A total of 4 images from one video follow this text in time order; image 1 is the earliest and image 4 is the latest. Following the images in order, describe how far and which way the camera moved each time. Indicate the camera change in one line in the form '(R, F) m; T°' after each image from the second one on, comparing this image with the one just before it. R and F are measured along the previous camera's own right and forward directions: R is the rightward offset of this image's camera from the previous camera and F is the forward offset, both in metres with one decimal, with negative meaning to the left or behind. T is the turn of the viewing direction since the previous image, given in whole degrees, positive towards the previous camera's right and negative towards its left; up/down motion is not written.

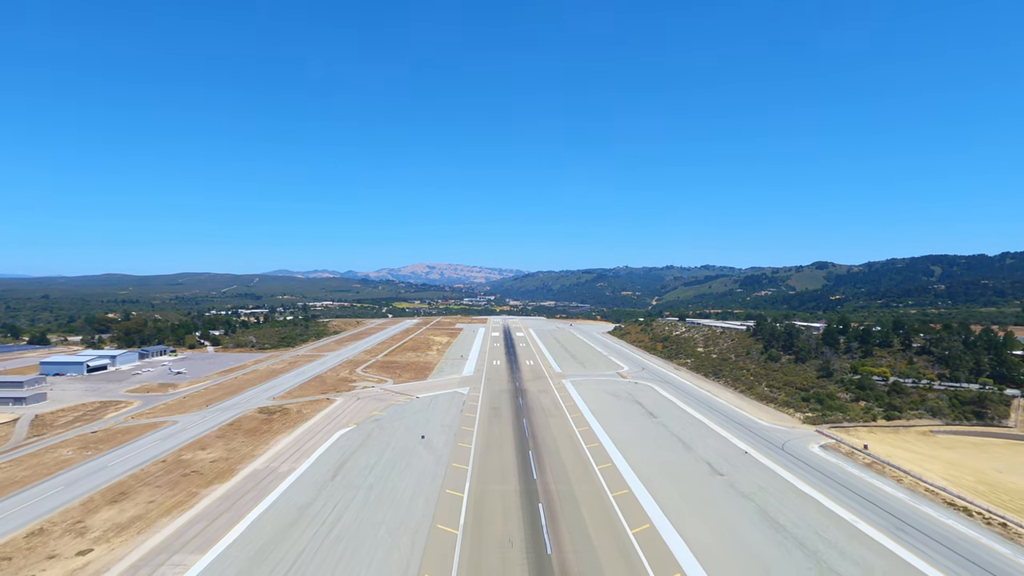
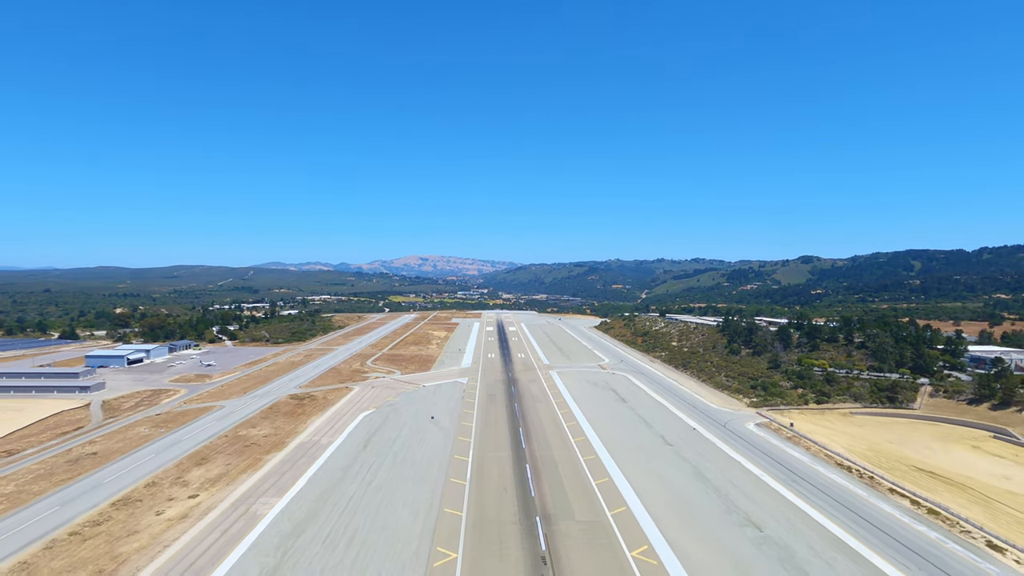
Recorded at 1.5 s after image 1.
(+0.1, -5.2) m; +1°
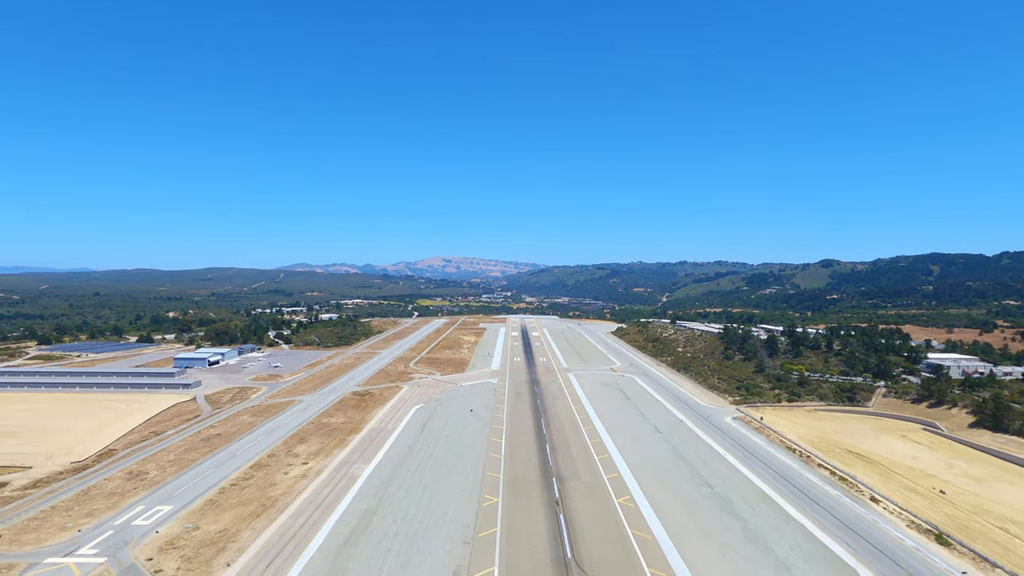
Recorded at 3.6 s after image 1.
(-0.1, -7.3) m; -3°
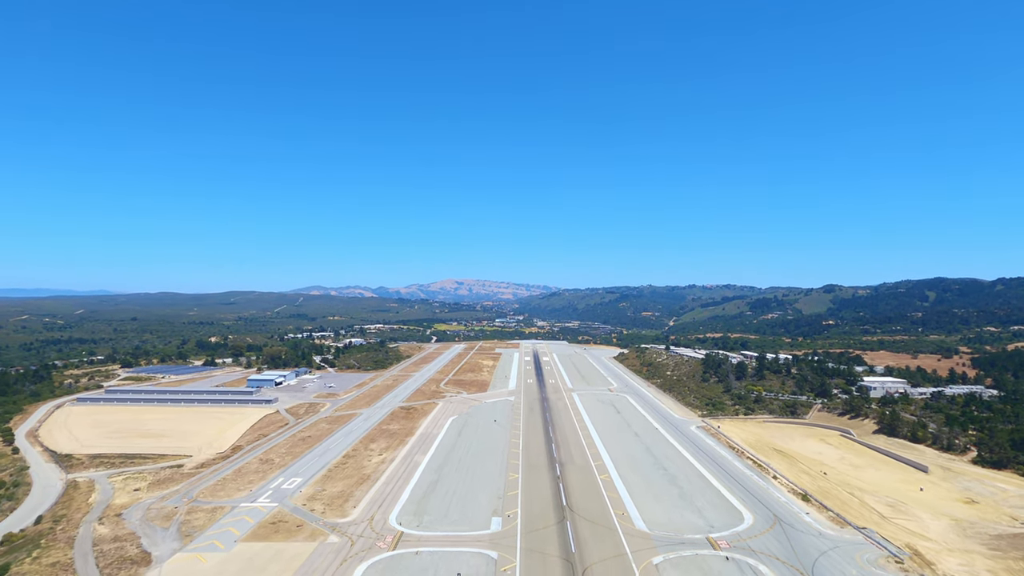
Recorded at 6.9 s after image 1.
(-0.2, -11.5) m; -2°
